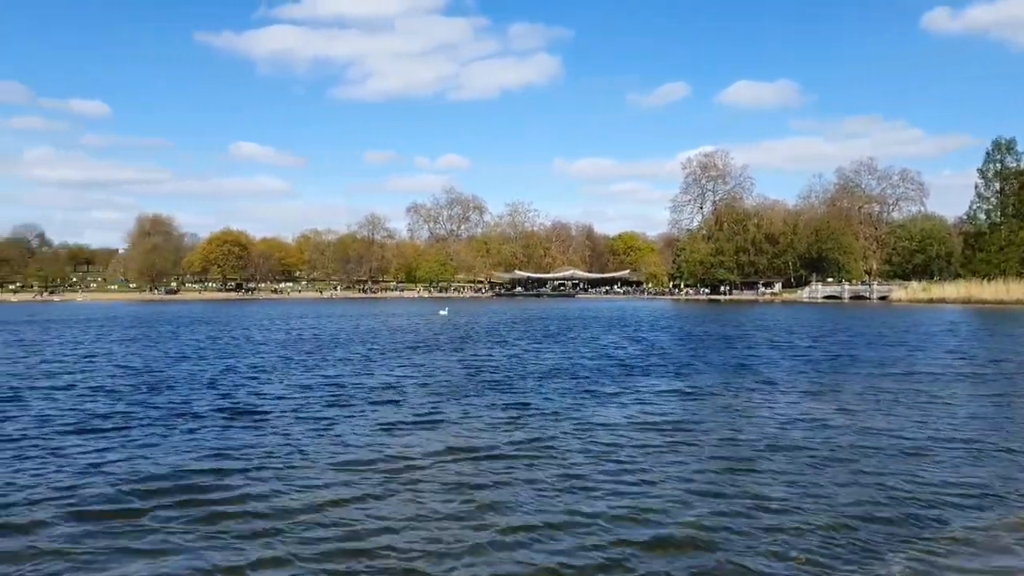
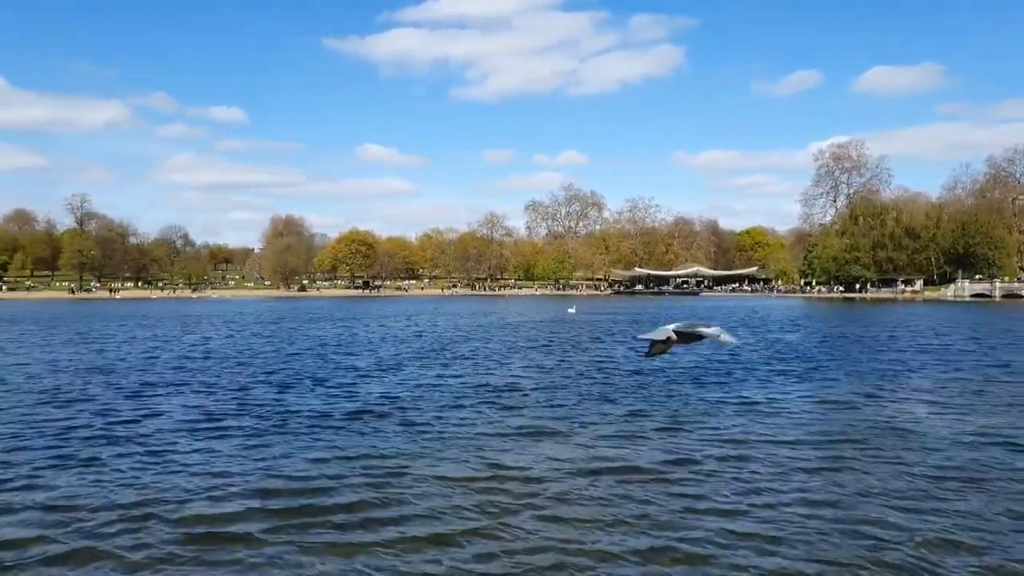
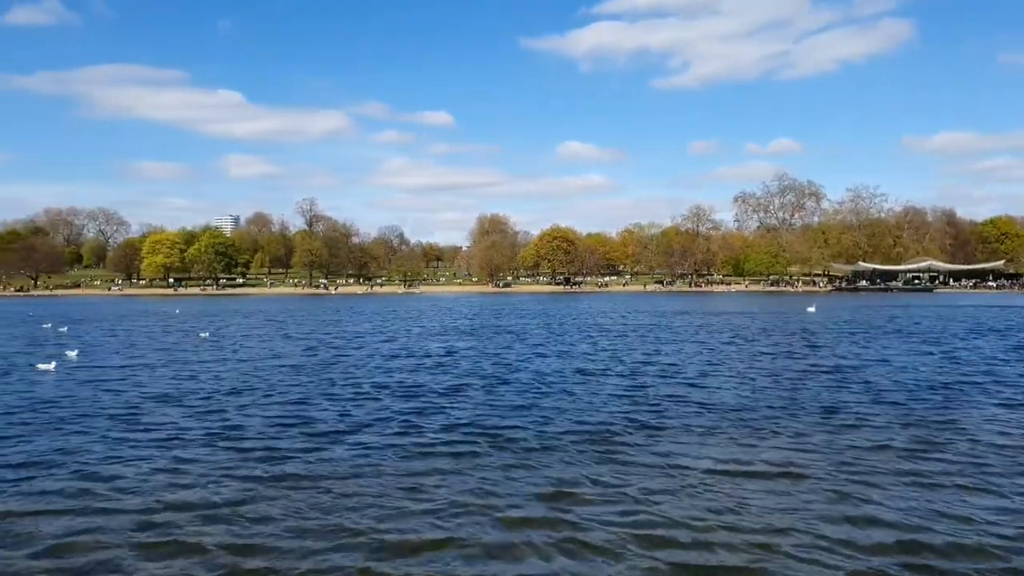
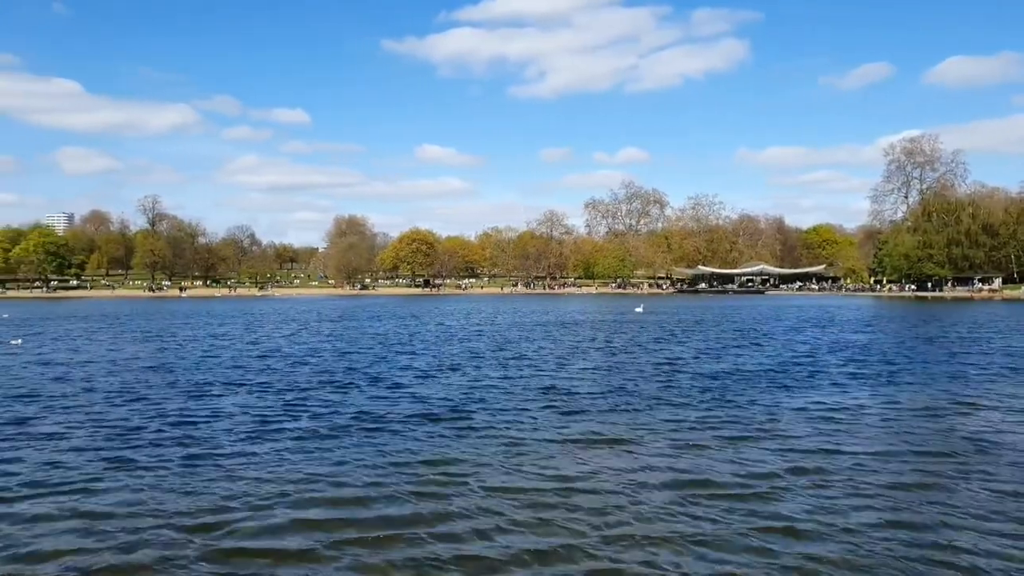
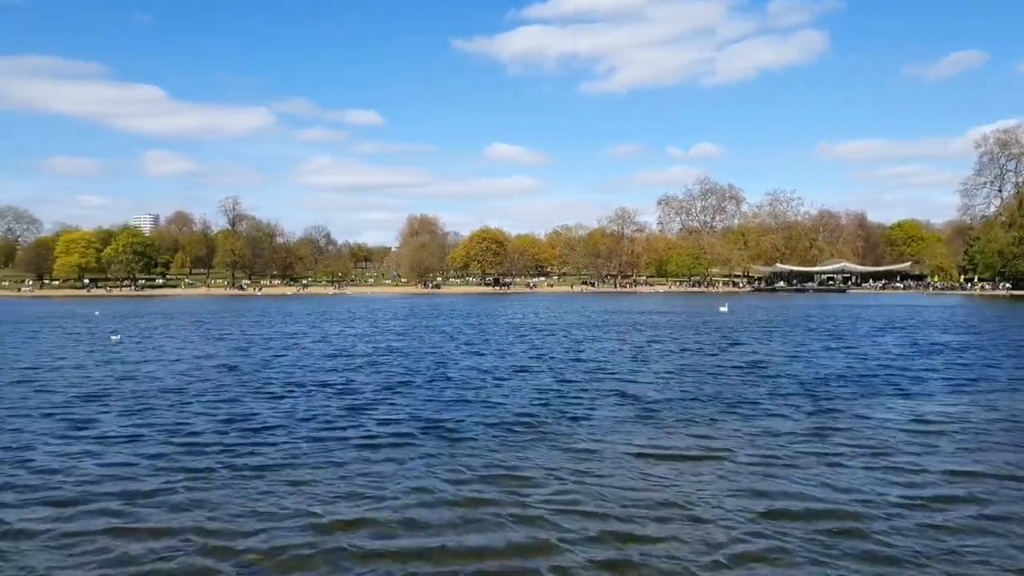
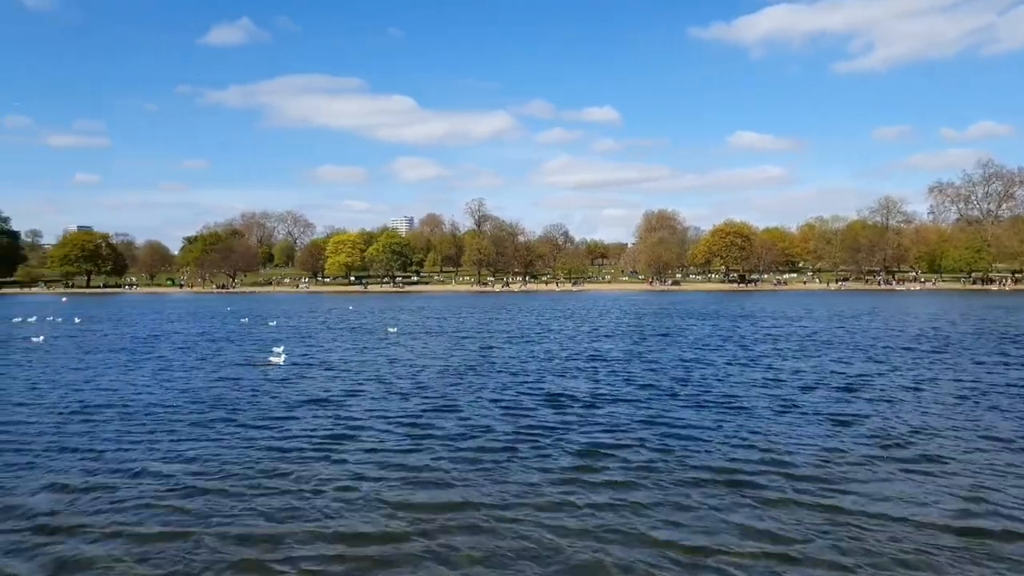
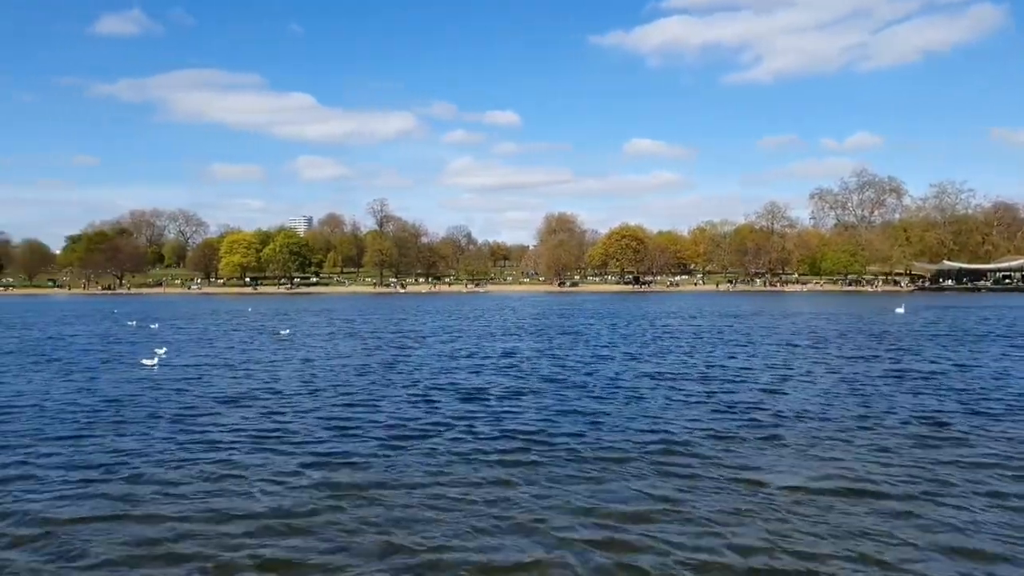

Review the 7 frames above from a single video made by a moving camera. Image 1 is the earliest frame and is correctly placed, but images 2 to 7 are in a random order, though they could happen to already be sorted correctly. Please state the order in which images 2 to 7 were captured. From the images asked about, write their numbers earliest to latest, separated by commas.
2, 4, 5, 3, 7, 6
